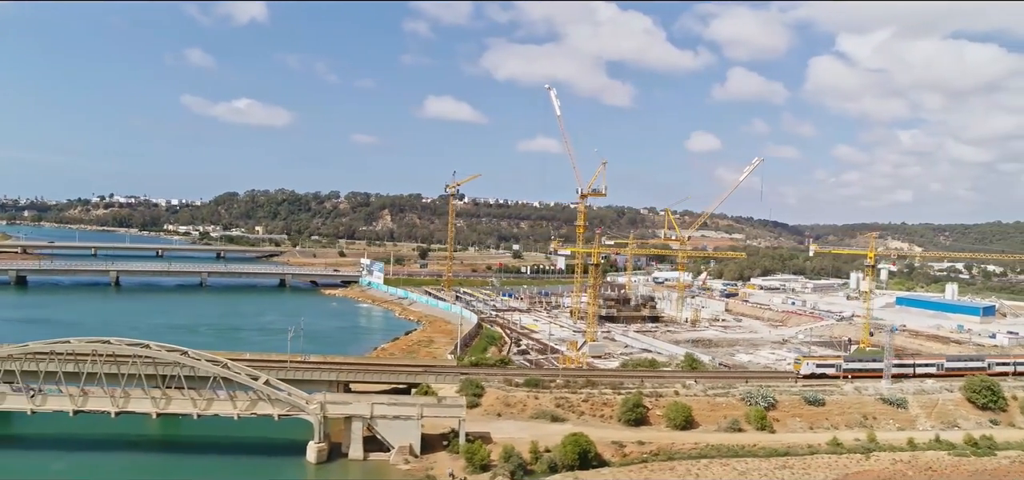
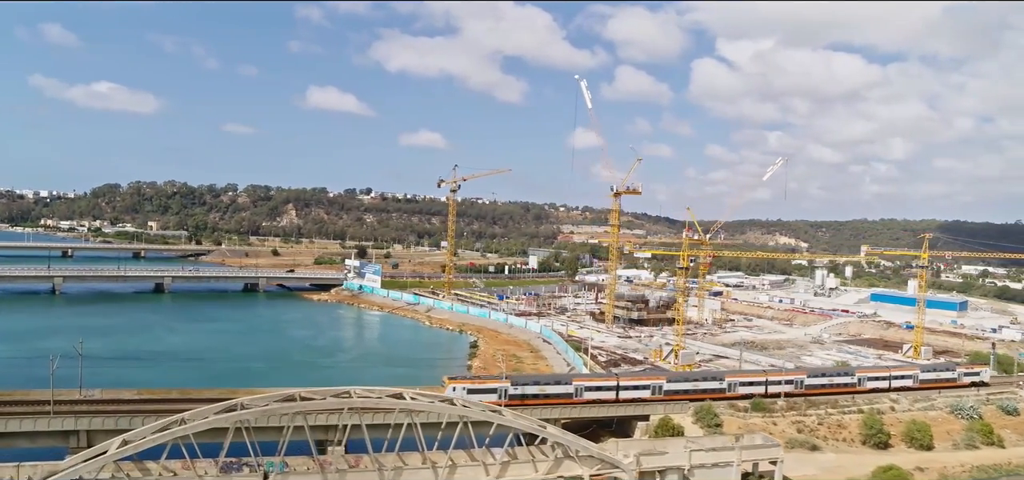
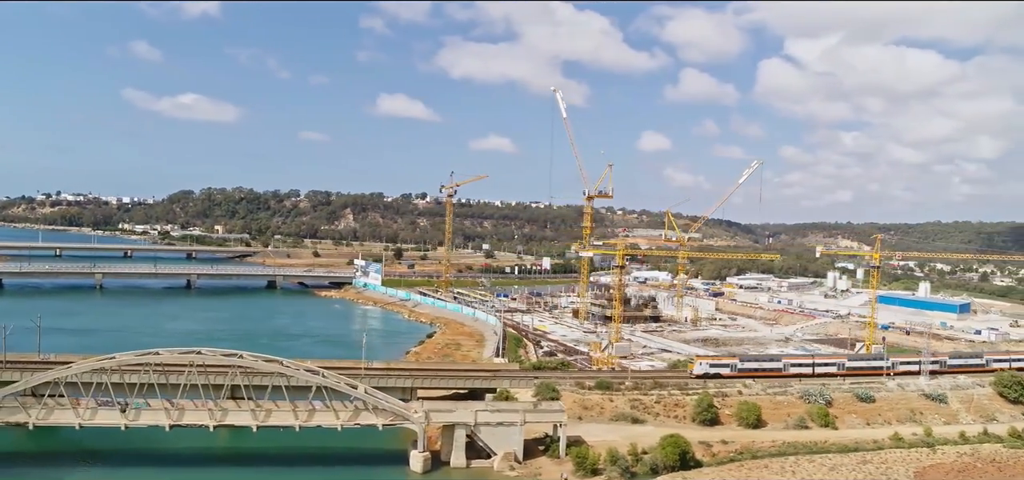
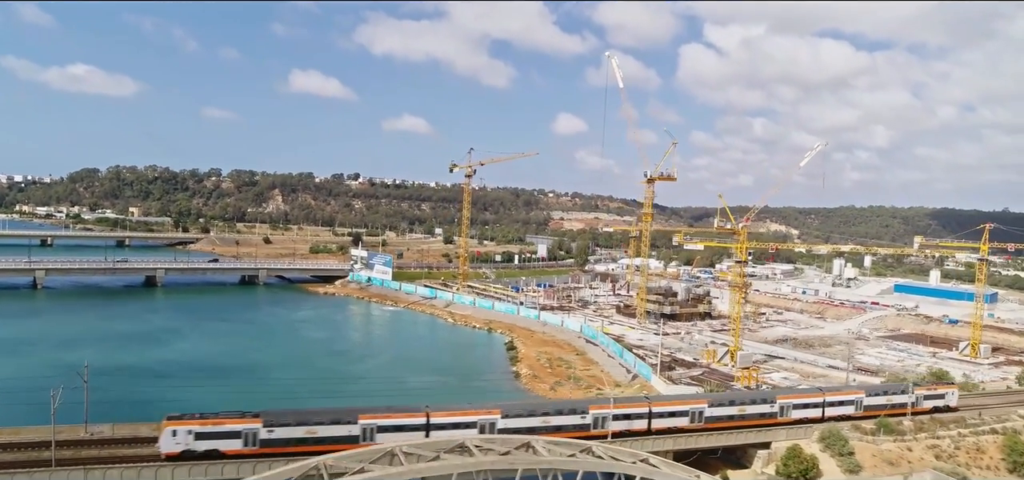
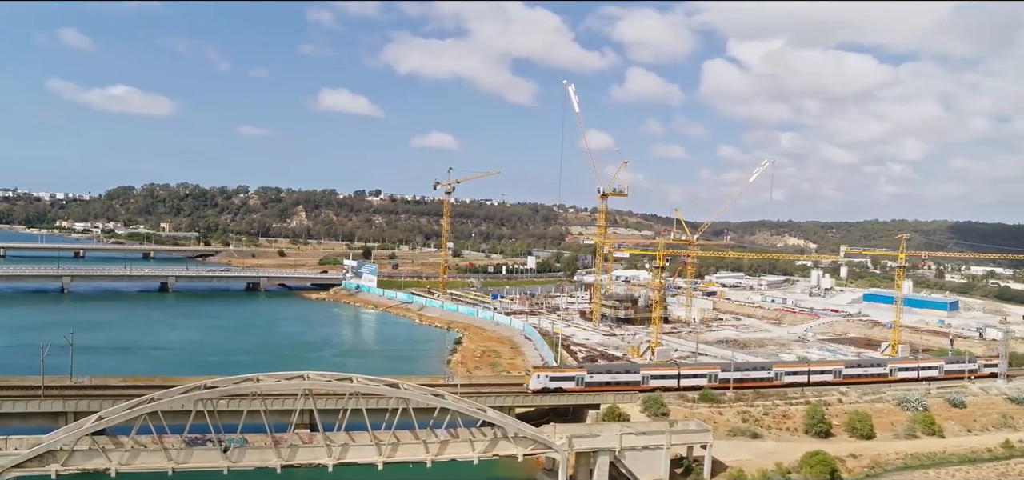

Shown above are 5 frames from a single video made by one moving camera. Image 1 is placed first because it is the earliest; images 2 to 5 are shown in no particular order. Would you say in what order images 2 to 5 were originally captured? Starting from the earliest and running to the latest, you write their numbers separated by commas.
3, 5, 2, 4
